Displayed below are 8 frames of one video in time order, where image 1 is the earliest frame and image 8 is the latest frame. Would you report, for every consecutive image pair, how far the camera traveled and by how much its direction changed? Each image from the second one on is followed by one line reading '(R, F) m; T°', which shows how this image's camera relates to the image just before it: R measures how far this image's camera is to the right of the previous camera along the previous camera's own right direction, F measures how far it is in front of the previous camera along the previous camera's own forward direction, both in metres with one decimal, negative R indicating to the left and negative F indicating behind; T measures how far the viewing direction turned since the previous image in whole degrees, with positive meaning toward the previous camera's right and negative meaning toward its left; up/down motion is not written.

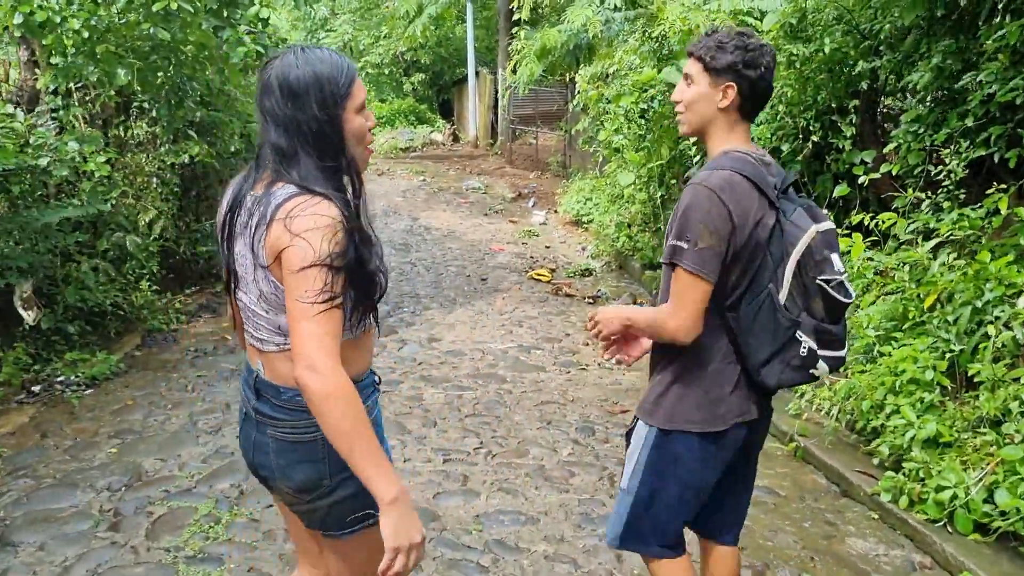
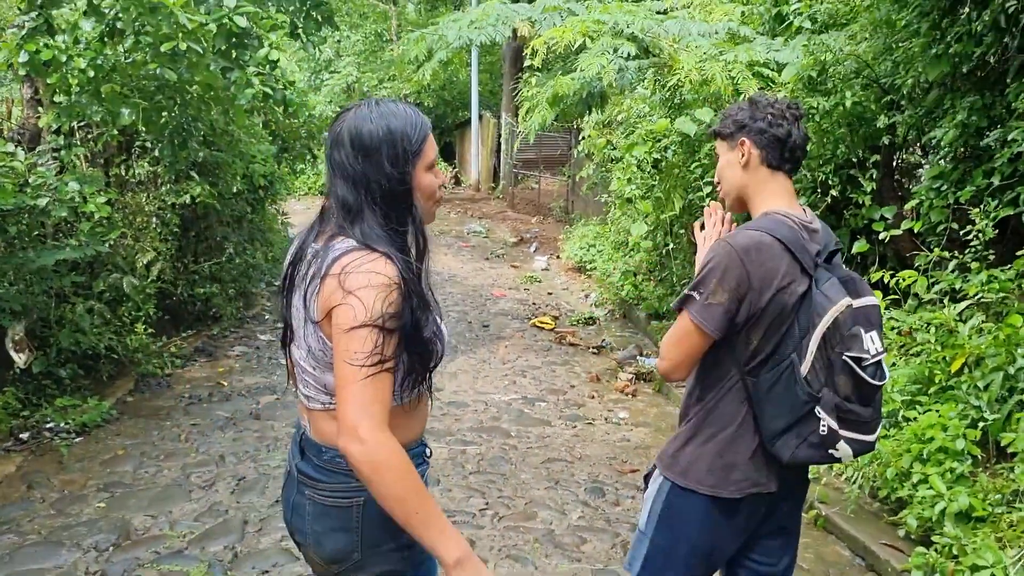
(-0.1, +0.1) m; 0°
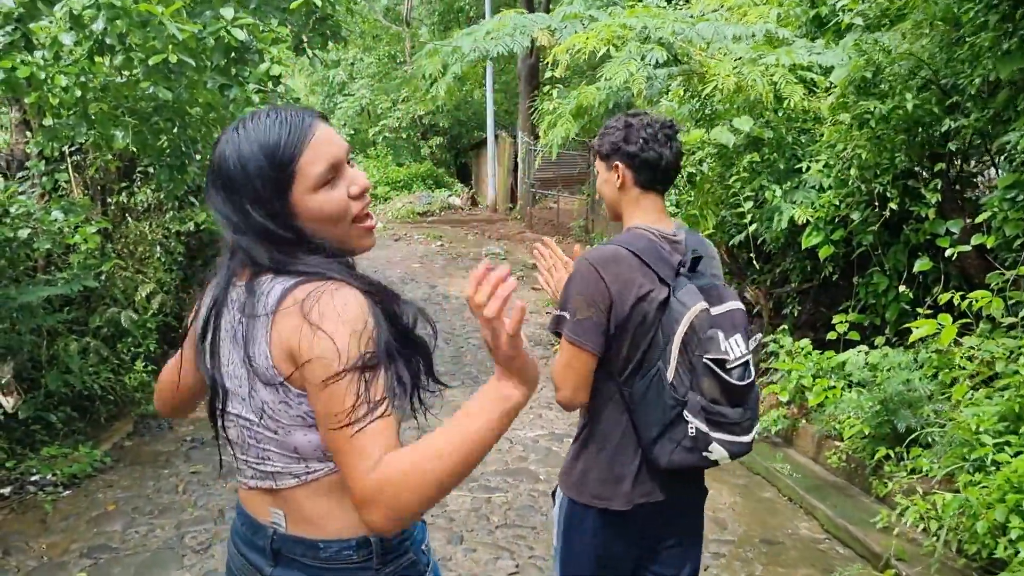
(0.0, +0.5) m; -1°
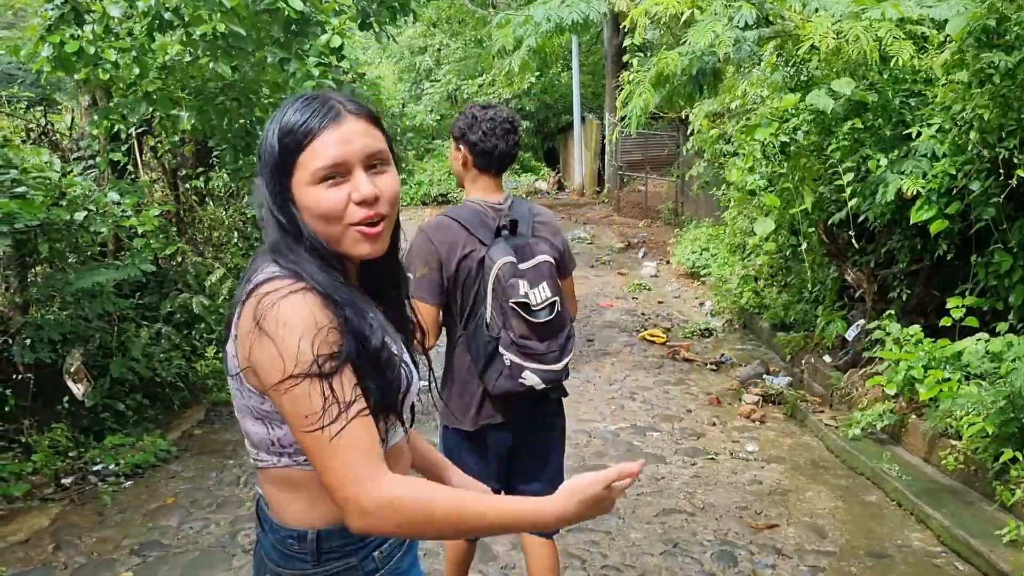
(+0.1, +0.4) m; -6°
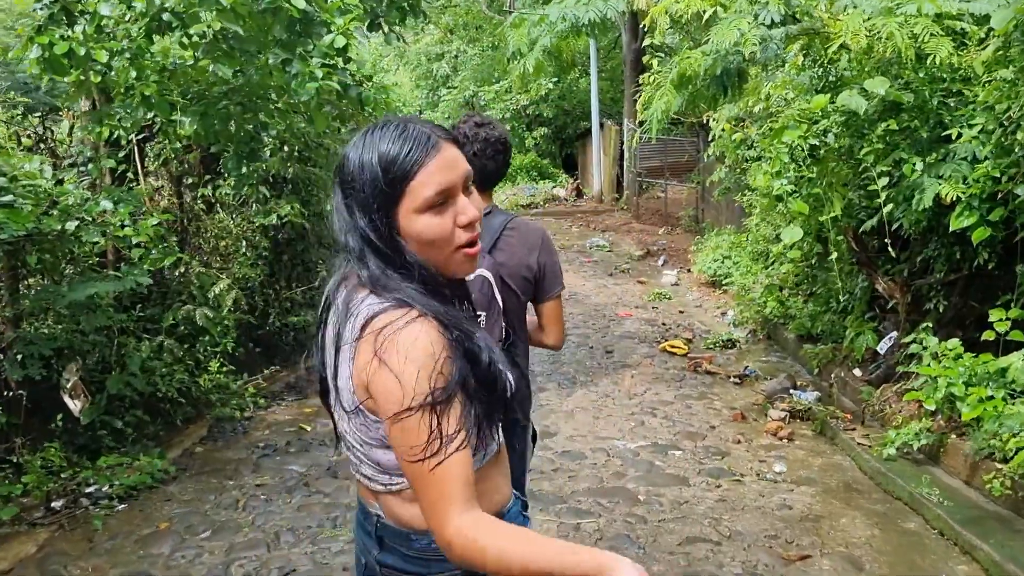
(0.0, +0.3) m; -1°
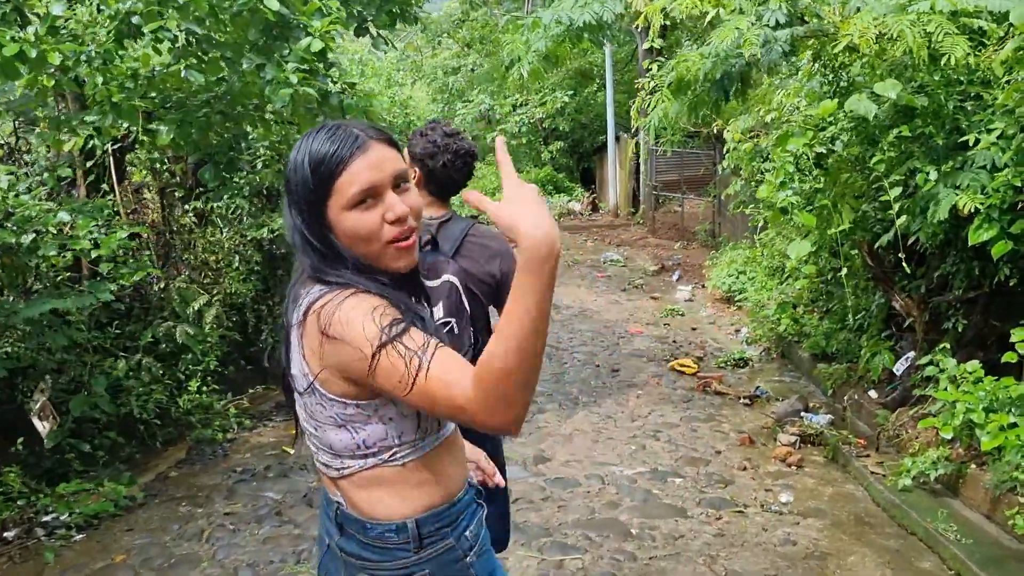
(+0.2, +0.3) m; -1°
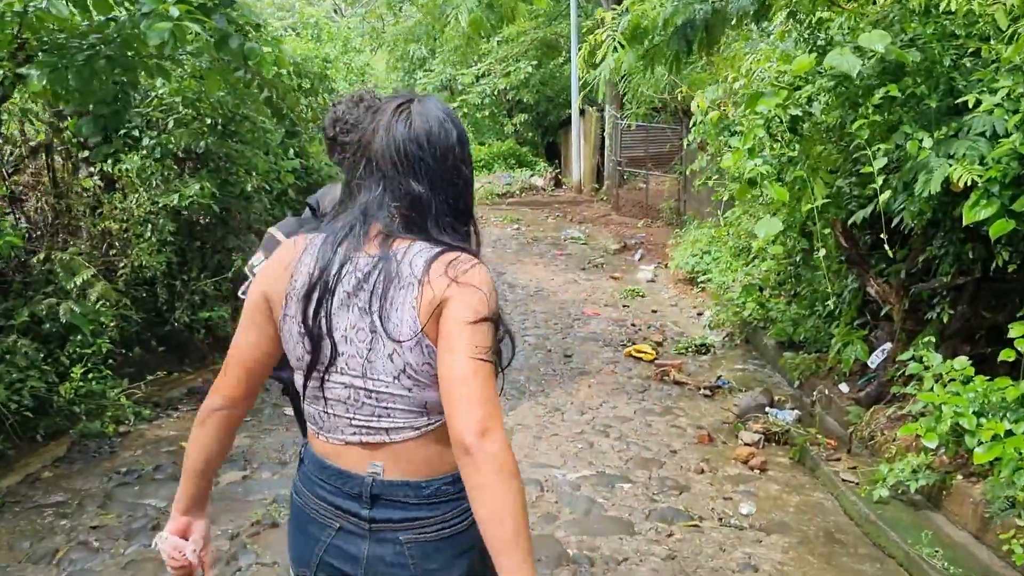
(+0.2, +0.6) m; +2°
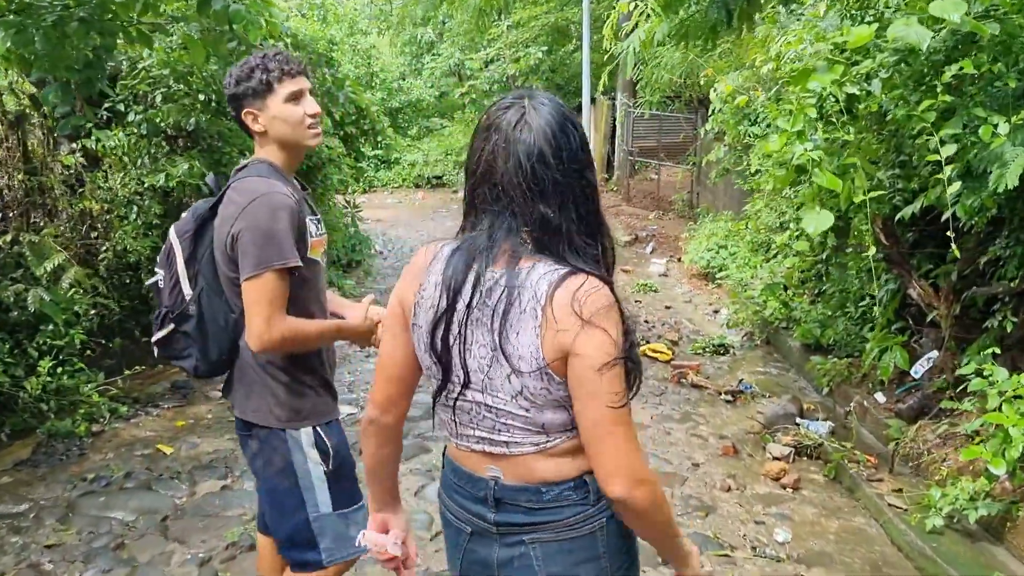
(0.0, +0.4) m; 0°
